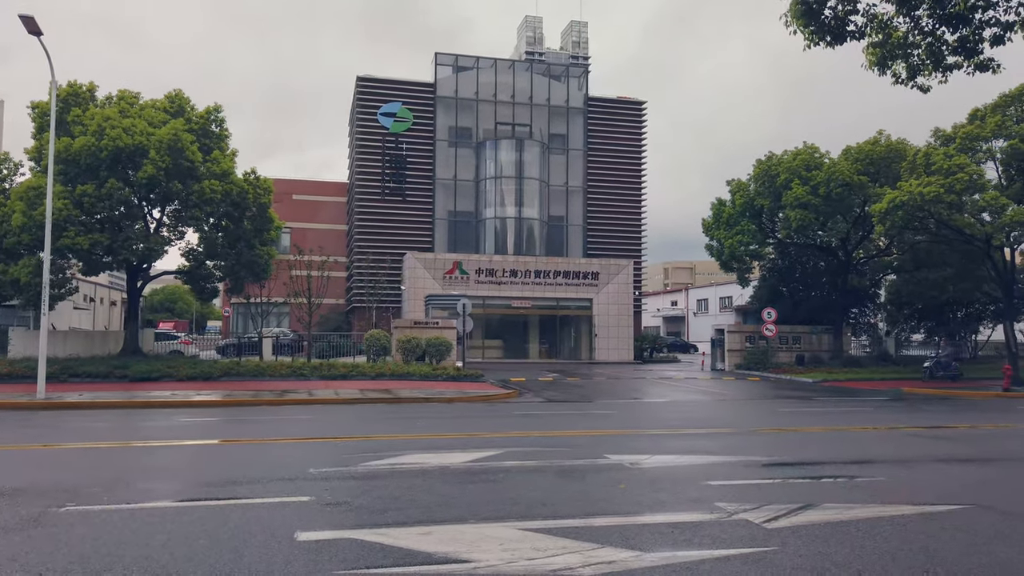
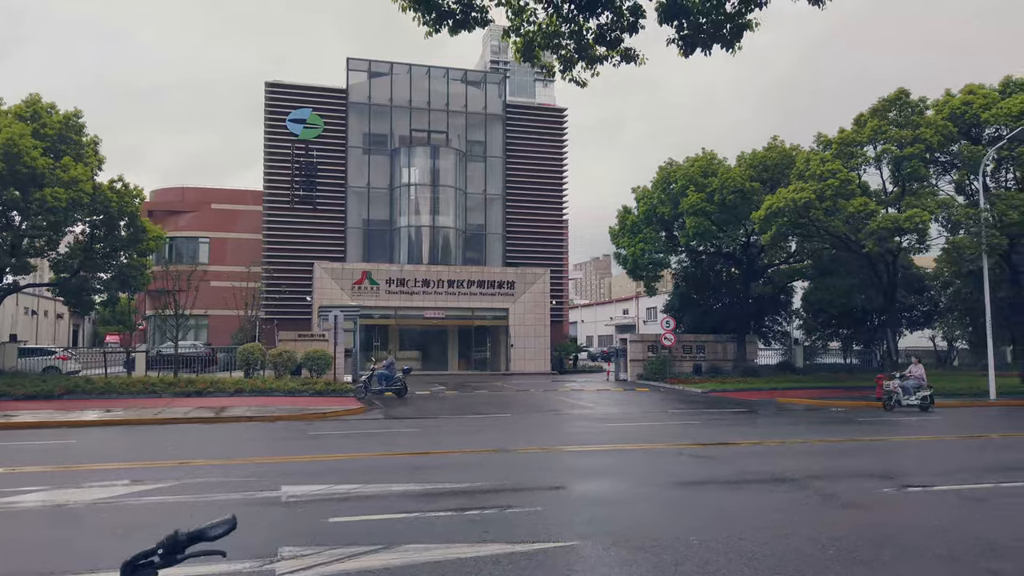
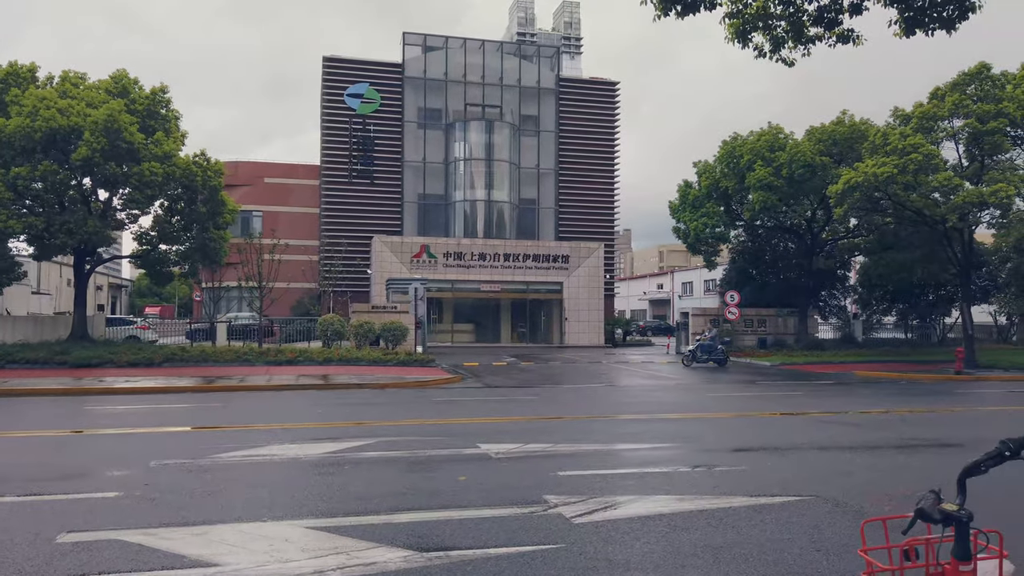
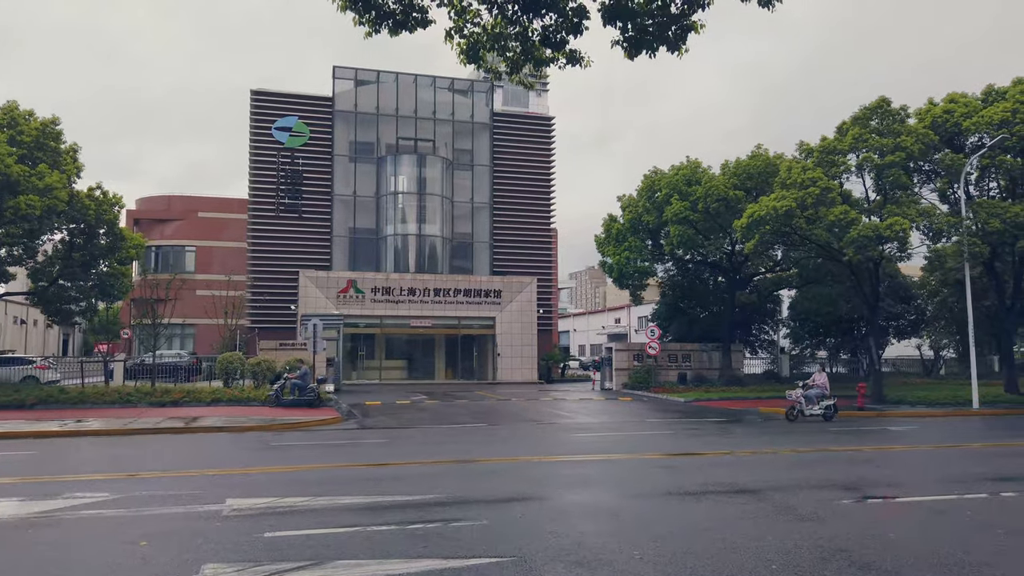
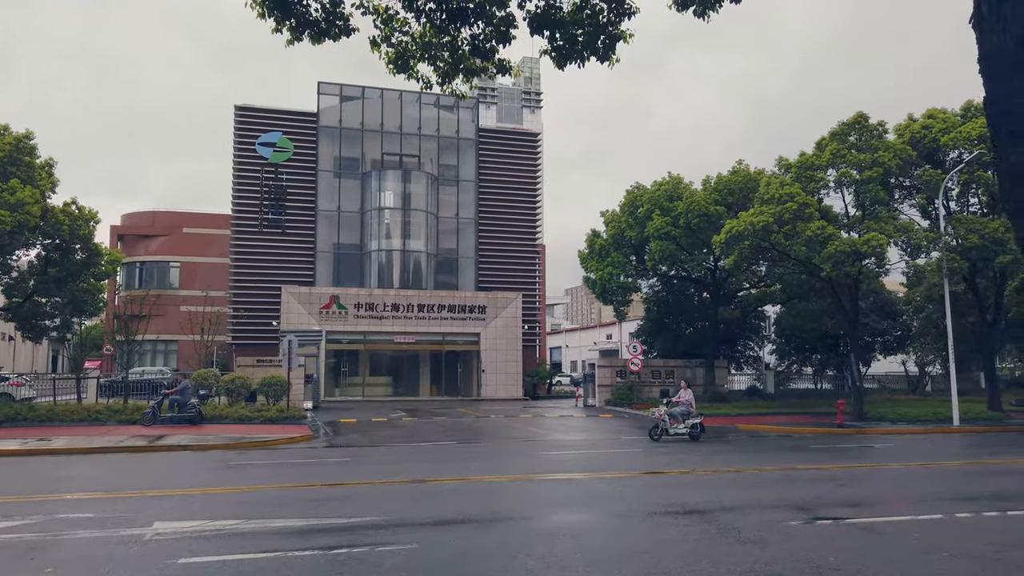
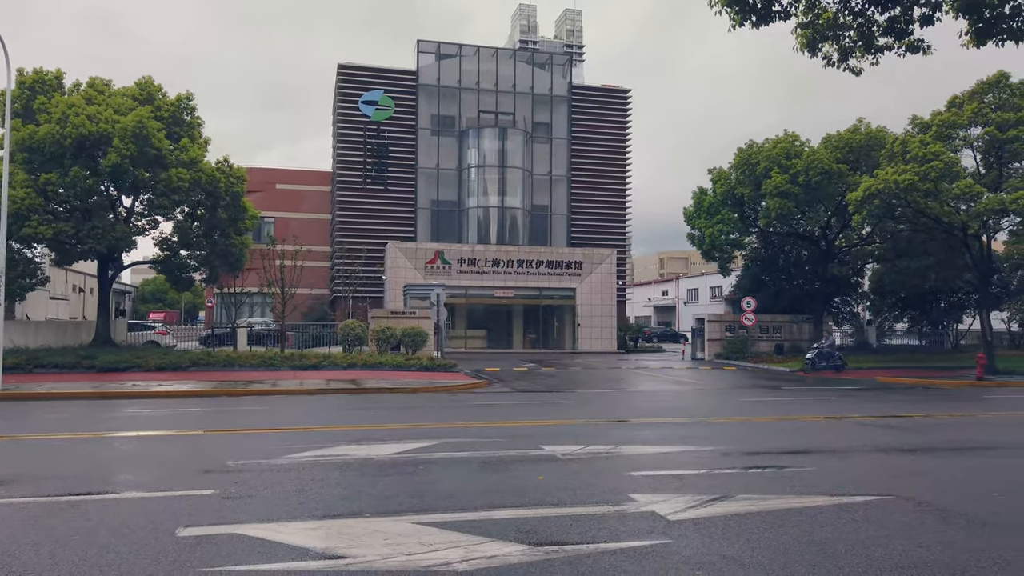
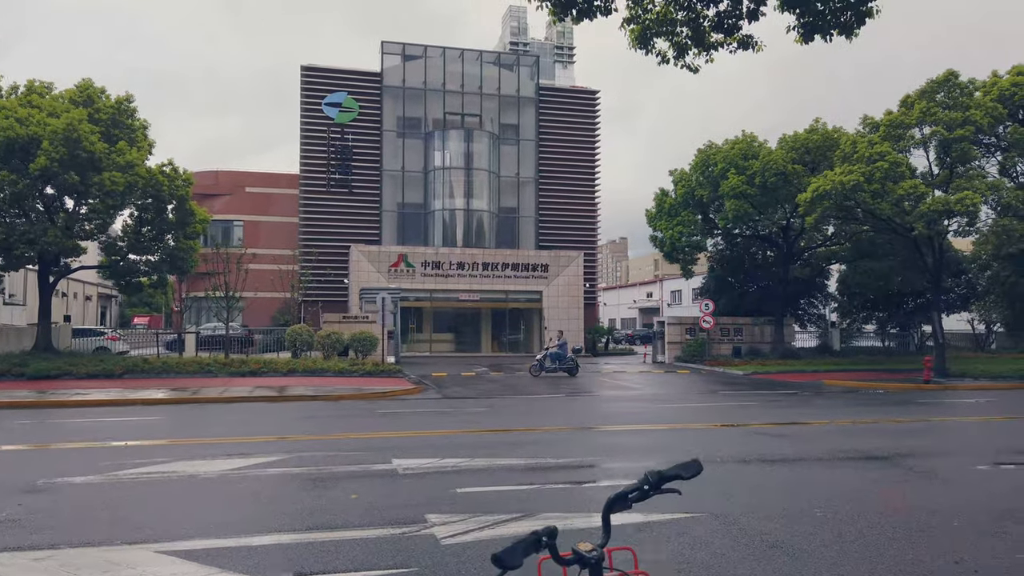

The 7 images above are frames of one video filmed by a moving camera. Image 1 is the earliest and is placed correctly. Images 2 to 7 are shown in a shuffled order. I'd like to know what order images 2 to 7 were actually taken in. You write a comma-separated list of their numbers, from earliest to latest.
6, 3, 7, 2, 4, 5
